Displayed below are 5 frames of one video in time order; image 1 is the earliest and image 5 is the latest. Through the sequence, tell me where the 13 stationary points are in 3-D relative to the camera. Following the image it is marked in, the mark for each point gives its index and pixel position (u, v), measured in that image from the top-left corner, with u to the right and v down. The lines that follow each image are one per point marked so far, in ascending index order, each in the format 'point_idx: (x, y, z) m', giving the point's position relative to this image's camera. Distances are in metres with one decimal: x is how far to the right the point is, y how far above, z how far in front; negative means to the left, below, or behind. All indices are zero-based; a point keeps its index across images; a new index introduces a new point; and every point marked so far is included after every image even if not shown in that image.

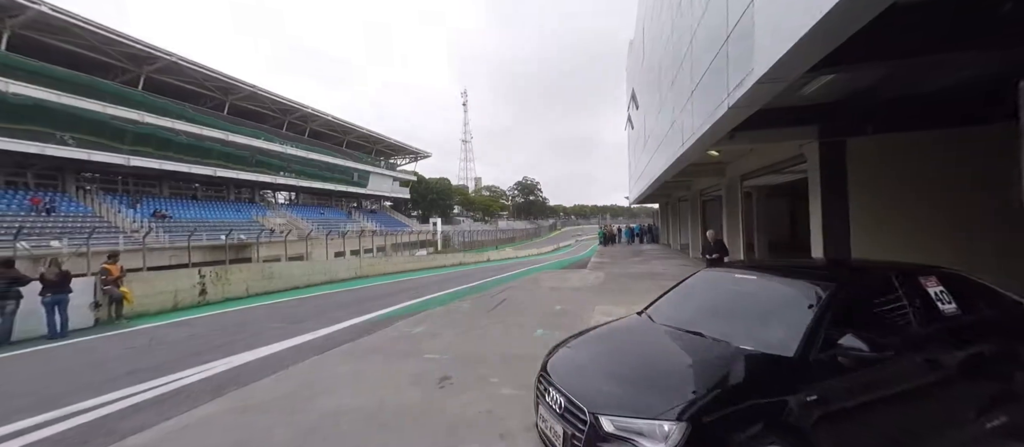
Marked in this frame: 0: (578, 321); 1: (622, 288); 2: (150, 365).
0: (+1.3, -1.9, +7.0) m
1: (+3.6, -2.0, +11.2) m
2: (-5.2, -2.1, +5.2) m
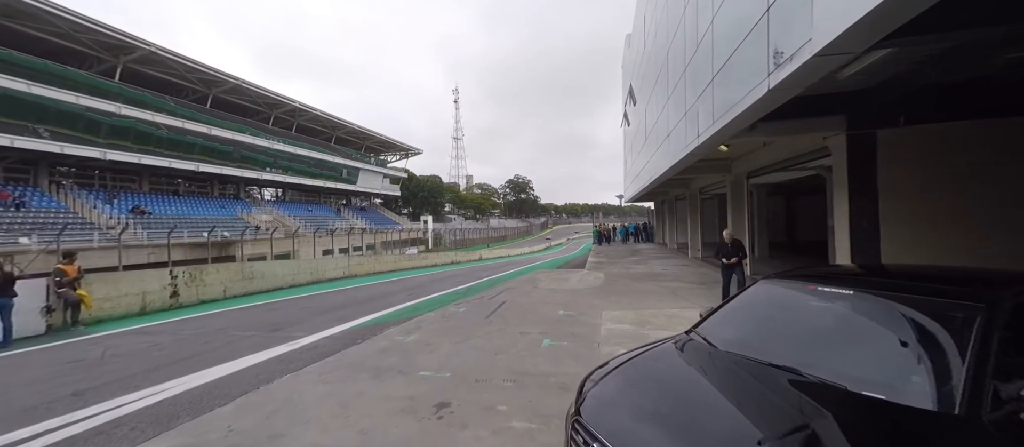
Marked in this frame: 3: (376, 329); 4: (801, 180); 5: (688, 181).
0: (+1.3, -1.9, +6.4) m
1: (+3.5, -2.0, +10.6) m
2: (-5.2, -2.0, +4.5) m
3: (-2.6, -2.1, +6.9) m
4: (+11.4, +1.7, +13.8) m
5: (+9.8, +2.3, +19.4) m
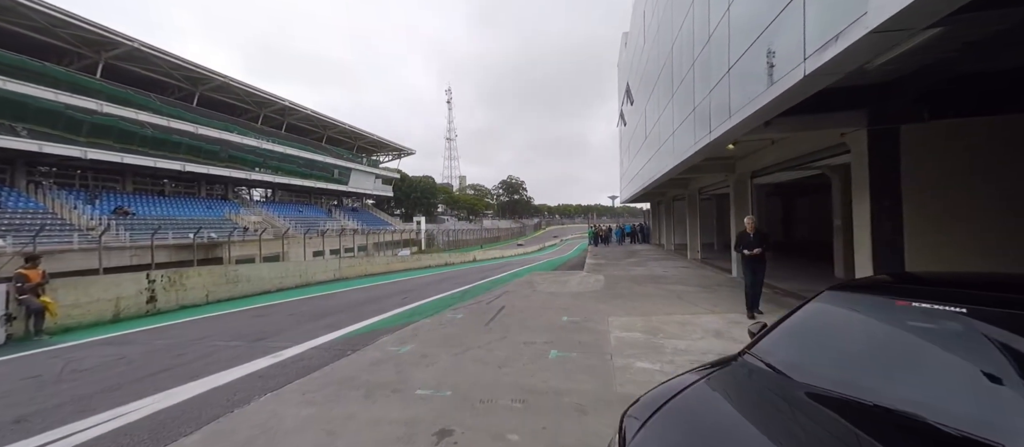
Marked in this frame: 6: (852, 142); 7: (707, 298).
0: (+1.4, -1.9, +6.0) m
1: (+3.5, -2.0, +10.3) m
2: (-5.1, -2.0, +3.9) m
3: (-2.6, -2.1, +6.4) m
4: (+11.3, +1.7, +13.6) m
5: (+9.5, +2.3, +19.1) m
6: (+6.3, +1.5, +6.5) m
7: (+5.0, -1.9, +9.0) m
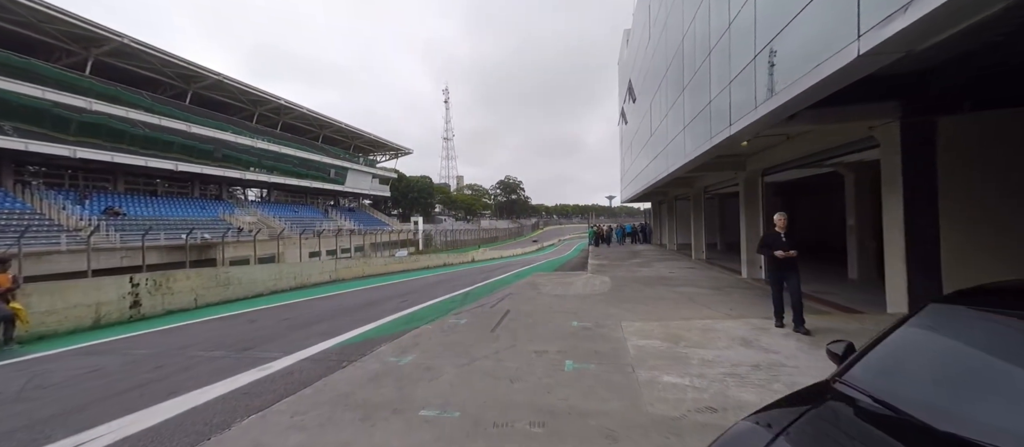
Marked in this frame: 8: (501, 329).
0: (+1.5, -1.9, +5.6) m
1: (+3.6, -2.0, +9.9) m
2: (-4.9, -2.0, +3.5) m
3: (-2.5, -2.1, +5.9) m
4: (+11.3, +1.7, +13.2) m
5: (+9.6, +2.3, +18.8) m
6: (+6.4, +1.5, +6.1) m
7: (+5.1, -1.9, +8.6) m
8: (-0.2, -1.9, +6.5) m
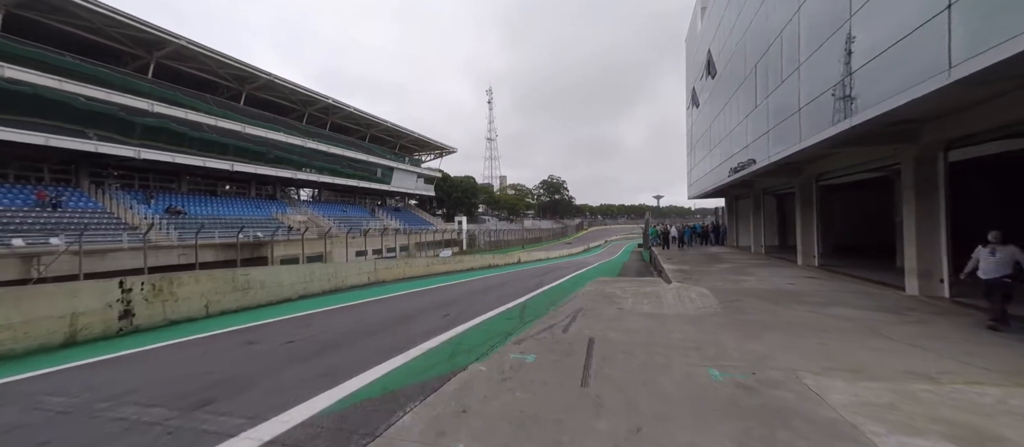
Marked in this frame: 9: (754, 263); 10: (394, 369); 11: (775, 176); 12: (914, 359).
0: (+2.6, -1.7, +2.8) m
1: (+5.1, -1.9, +6.8) m
2: (-4.1, -1.9, +1.4) m
3: (-1.3, -1.9, +3.6) m
4: (+13.2, +1.8, +9.2) m
5: (+12.1, +2.4, +14.9) m
6: (+7.5, +1.7, +2.7) m
7: (+6.5, -1.7, +5.3) m
8: (+1.0, -1.8, +3.9) m
9: (+11.4, -1.8, +16.5) m
10: (-1.7, -2.0, +4.7) m
11: (+12.4, +2.3, +16.8) m
12: (+5.2, -1.7, +4.6) m
